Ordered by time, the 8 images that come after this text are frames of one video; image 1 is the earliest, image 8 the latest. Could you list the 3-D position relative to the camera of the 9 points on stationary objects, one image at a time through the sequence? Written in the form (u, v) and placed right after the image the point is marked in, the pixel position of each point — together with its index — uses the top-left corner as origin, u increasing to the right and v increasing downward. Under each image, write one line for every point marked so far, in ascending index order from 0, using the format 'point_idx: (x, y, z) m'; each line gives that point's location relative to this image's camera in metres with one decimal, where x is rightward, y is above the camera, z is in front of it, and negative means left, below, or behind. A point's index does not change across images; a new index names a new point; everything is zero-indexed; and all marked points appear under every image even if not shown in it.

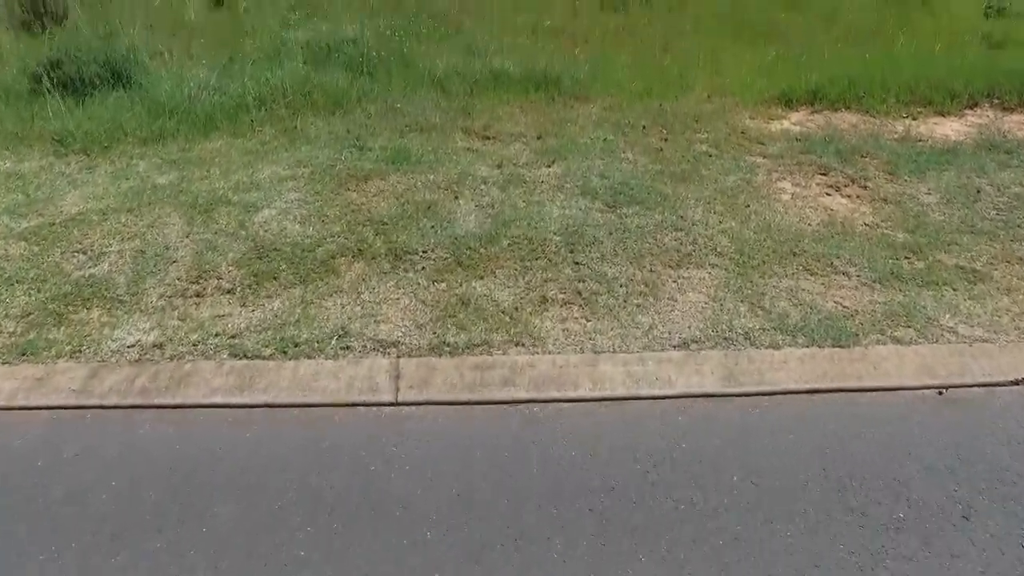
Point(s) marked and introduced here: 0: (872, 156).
0: (+1.9, +0.7, +3.4) m
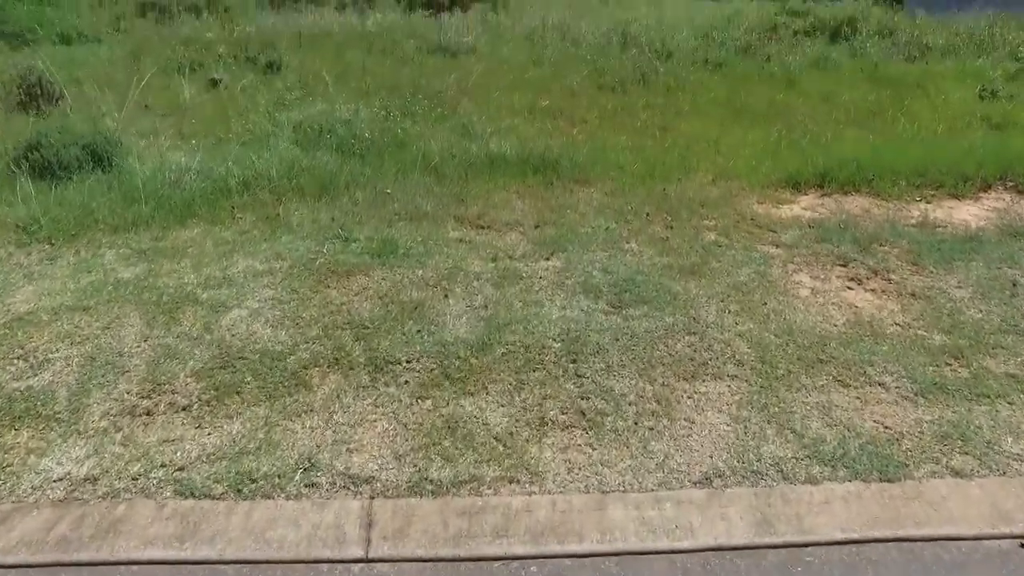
0: (+1.8, +0.2, +3.2) m
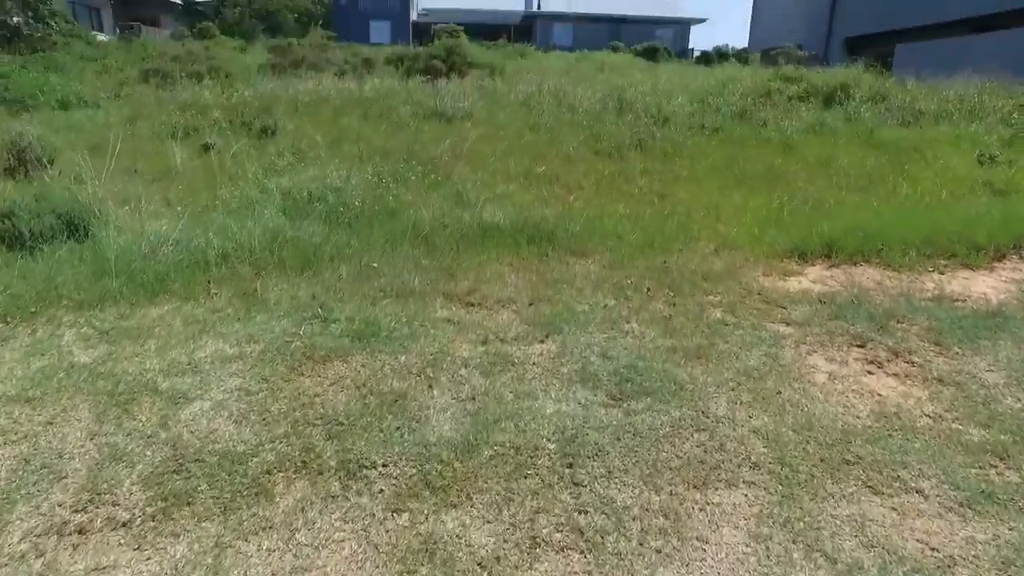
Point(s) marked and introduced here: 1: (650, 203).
0: (+1.8, -0.1, +3.0) m
1: (+1.1, +0.6, +5.1) m
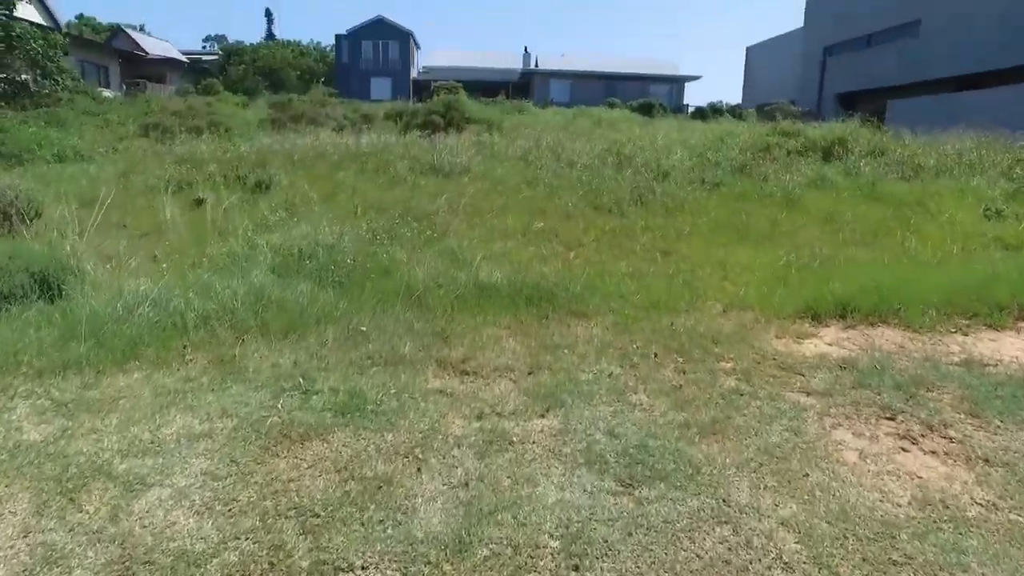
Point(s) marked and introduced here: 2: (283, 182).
0: (+1.8, -0.4, +2.8) m
1: (+1.0, +0.2, +5.0) m
2: (-2.6, +1.2, +7.5) m
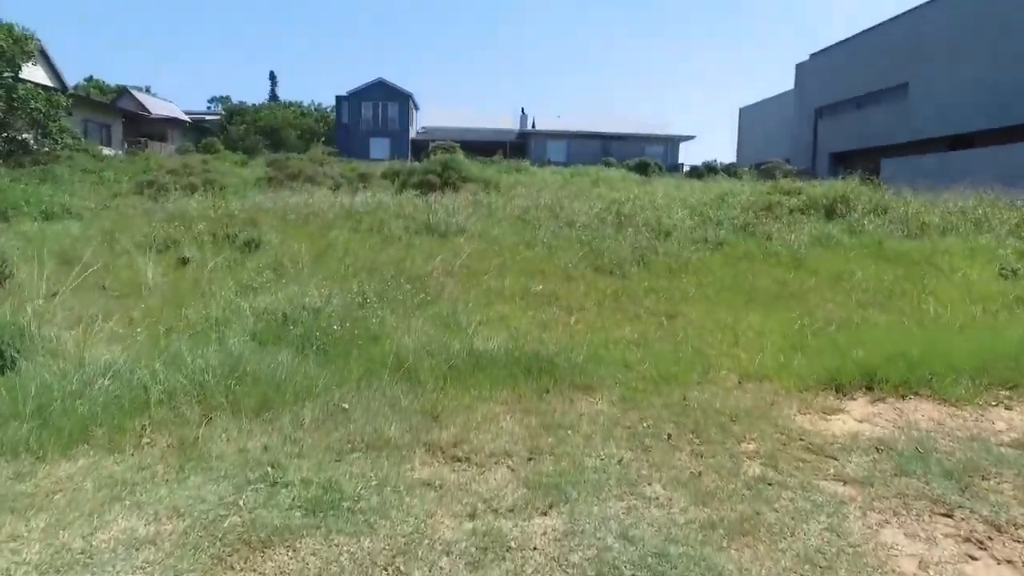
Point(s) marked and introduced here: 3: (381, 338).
0: (+1.8, -0.7, +2.5) m
1: (+1.0, -0.3, +4.7) m
2: (-2.6, +0.5, +7.3) m
3: (-0.9, -0.3, +4.3) m
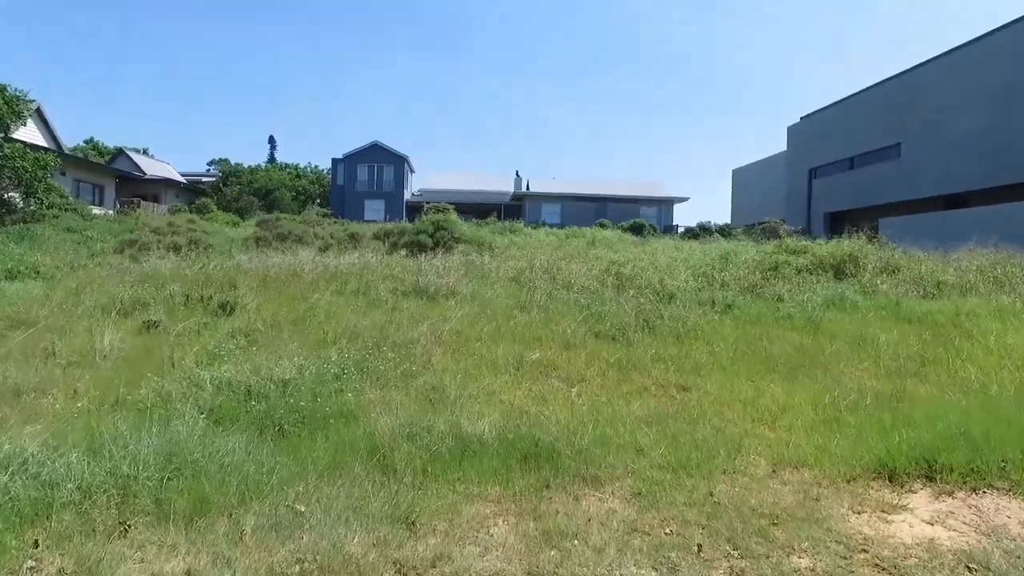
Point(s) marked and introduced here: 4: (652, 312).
0: (+1.8, -0.9, +1.9) m
1: (+1.0, -0.7, +4.1) m
2: (-2.7, -0.2, +6.8) m
3: (-0.9, -0.7, +3.7) m
4: (+1.4, -0.2, +6.5) m
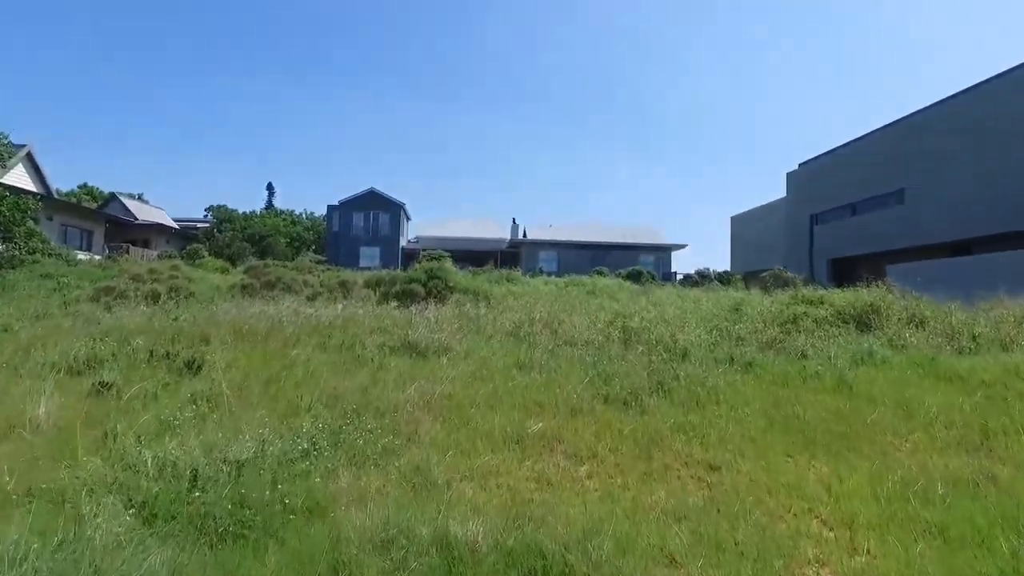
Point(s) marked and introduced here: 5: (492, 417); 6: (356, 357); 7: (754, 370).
0: (+1.8, -1.1, +1.2) m
1: (+1.0, -1.0, +3.4) m
2: (-2.7, -0.7, +6.1) m
3: (-0.9, -1.0, +3.0) m
4: (+1.4, -0.7, +5.9) m
5: (-0.1, -0.9, +4.7) m
6: (-1.6, -0.7, +6.5) m
7: (+2.2, -0.7, +6.1) m
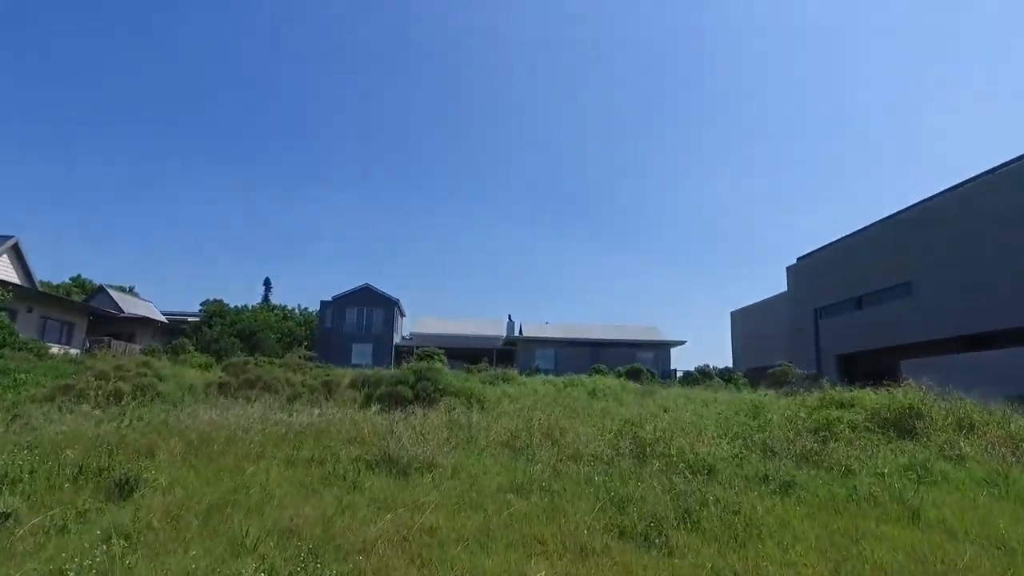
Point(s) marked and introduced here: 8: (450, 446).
0: (+1.8, -1.2, +0.2) m
1: (+1.0, -1.5, +2.4) m
2: (-2.7, -1.5, +5.1) m
3: (-0.9, -1.4, +2.0) m
4: (+1.3, -1.5, +4.9) m
5: (-0.2, -1.5, +3.7) m
6: (-1.6, -1.5, +5.5) m
7: (+2.2, -1.6, +5.1) m
8: (-0.6, -1.5, +6.4) m
